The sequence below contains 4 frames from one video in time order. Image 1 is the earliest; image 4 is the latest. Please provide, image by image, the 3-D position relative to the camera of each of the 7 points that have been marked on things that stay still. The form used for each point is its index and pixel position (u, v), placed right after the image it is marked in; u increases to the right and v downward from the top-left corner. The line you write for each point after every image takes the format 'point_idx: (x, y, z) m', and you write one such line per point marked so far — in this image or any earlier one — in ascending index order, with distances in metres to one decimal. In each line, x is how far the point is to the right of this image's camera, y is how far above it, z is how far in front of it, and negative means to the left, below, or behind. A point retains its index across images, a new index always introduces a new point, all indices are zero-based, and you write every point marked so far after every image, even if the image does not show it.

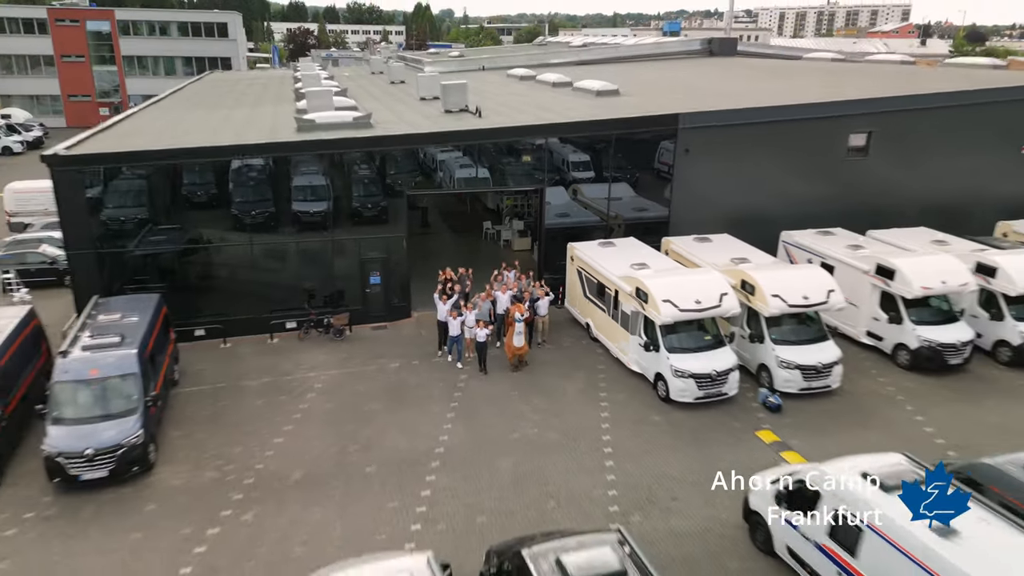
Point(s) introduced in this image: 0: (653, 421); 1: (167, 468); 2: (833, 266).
0: (+2.6, -2.4, +11.0) m
1: (-5.6, -2.9, +9.9) m
2: (+7.4, +0.5, +13.9) m
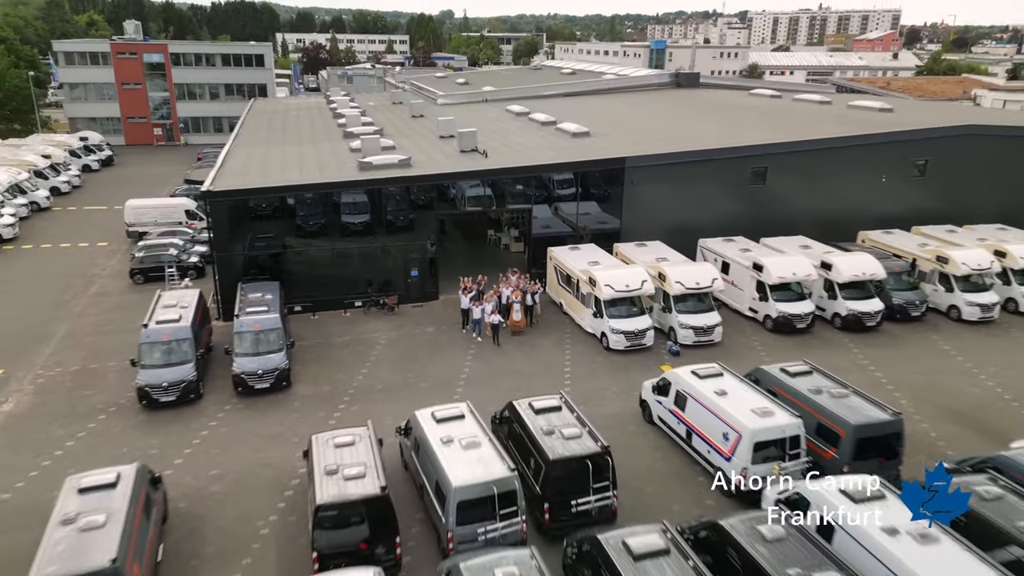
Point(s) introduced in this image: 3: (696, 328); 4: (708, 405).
0: (+2.5, -2.1, +17.4) m
1: (-5.7, -2.6, +16.3) m
2: (+7.3, +0.8, +20.3) m
3: (+5.4, -1.2, +17.7) m
4: (+4.0, -2.4, +12.5) m
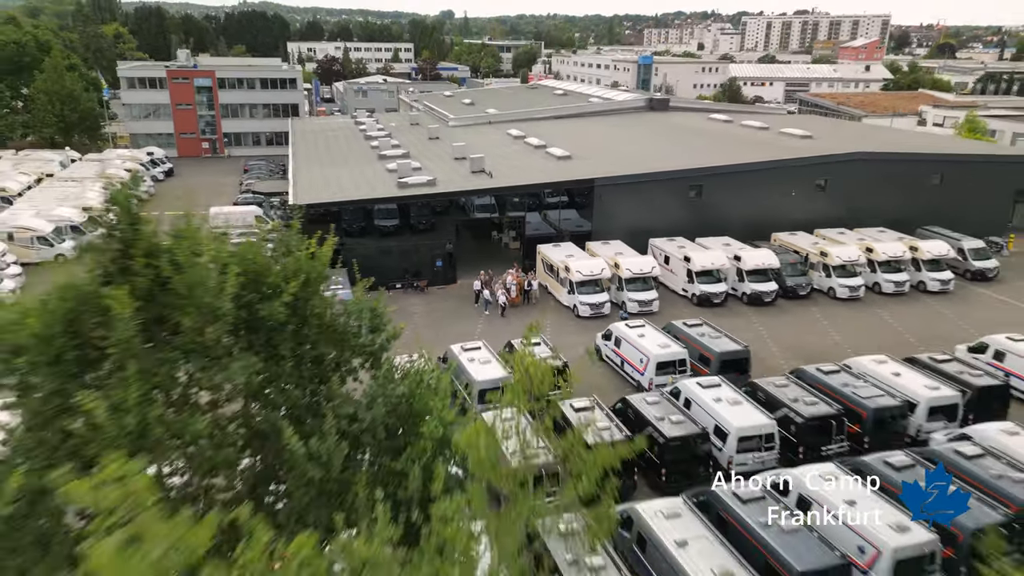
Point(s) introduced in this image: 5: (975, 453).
0: (+2.4, -1.5, +24.9) m
1: (-5.8, -2.0, +23.8) m
2: (+7.2, +1.4, +27.8) m
3: (+5.3, -0.6, +25.3) m
4: (+4.0, -1.8, +20.0) m
5: (+11.2, -4.0, +14.6) m
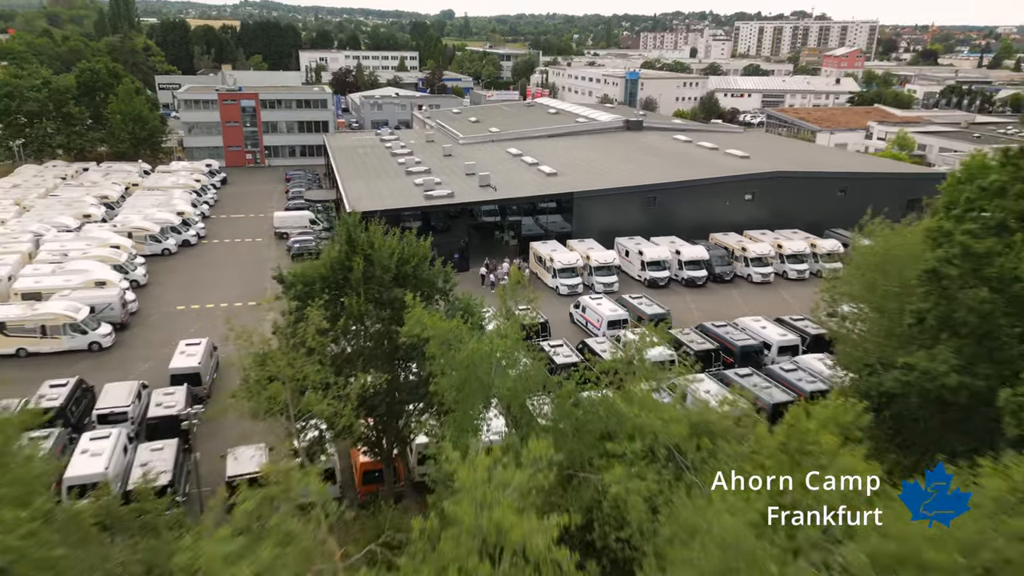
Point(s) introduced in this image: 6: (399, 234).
0: (+2.3, -0.7, +34.3) m
1: (-5.9, -1.2, +33.3) m
2: (+7.2, +2.3, +37.3) m
3: (+5.3, +0.2, +34.7) m
4: (+3.9, -1.0, +29.5) m
5: (+11.1, -3.2, +24.1) m
6: (-3.4, +1.6, +17.9) m
